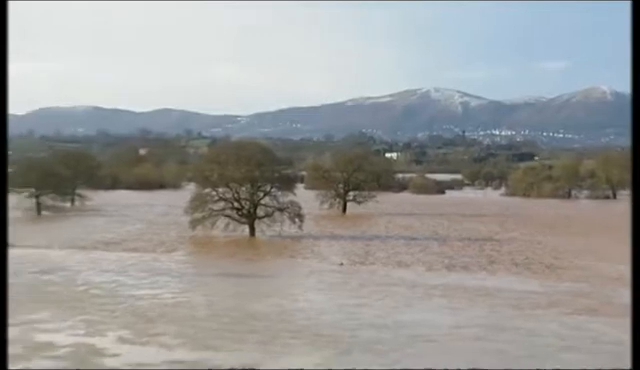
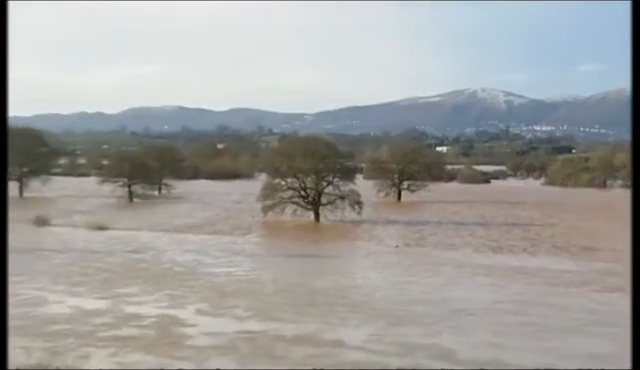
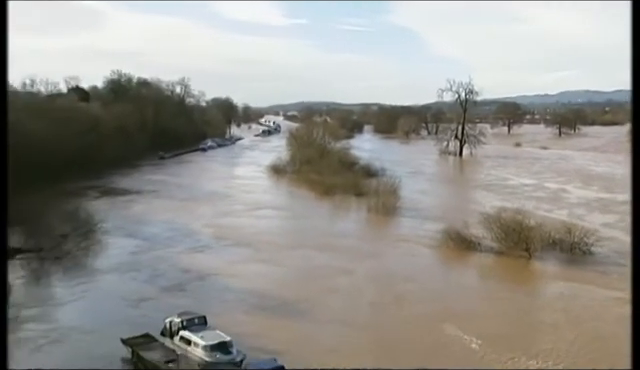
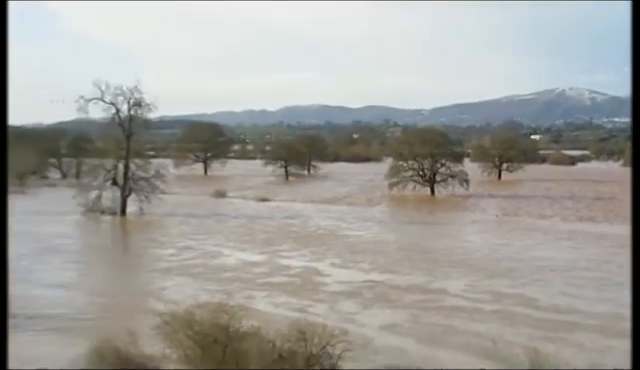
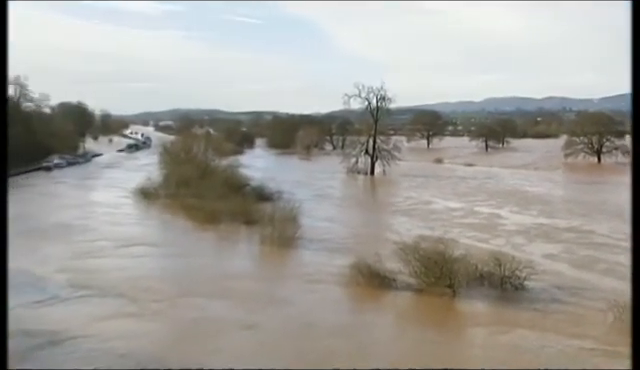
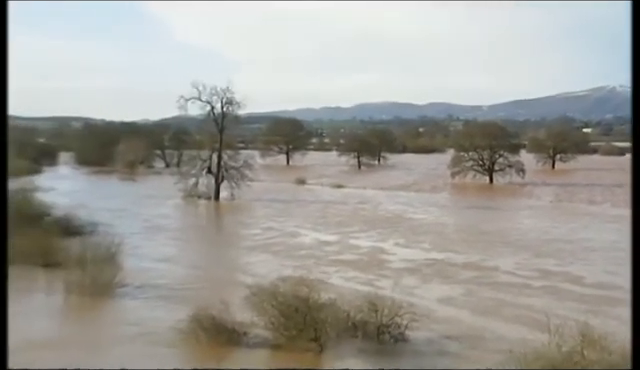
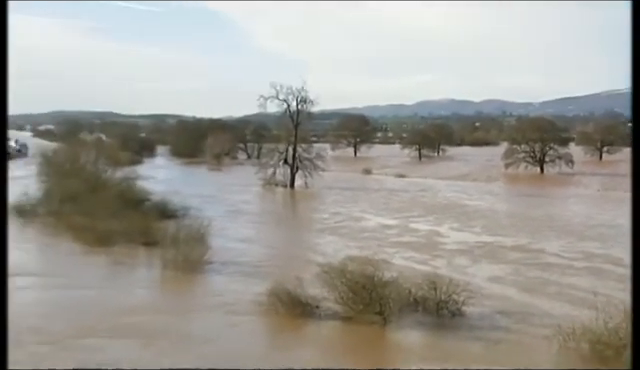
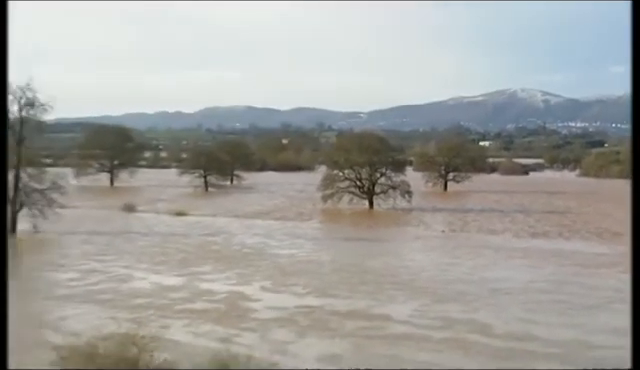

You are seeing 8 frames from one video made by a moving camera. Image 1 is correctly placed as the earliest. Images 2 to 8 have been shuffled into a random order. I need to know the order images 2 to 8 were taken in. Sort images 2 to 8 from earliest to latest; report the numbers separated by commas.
2, 8, 4, 6, 7, 5, 3
